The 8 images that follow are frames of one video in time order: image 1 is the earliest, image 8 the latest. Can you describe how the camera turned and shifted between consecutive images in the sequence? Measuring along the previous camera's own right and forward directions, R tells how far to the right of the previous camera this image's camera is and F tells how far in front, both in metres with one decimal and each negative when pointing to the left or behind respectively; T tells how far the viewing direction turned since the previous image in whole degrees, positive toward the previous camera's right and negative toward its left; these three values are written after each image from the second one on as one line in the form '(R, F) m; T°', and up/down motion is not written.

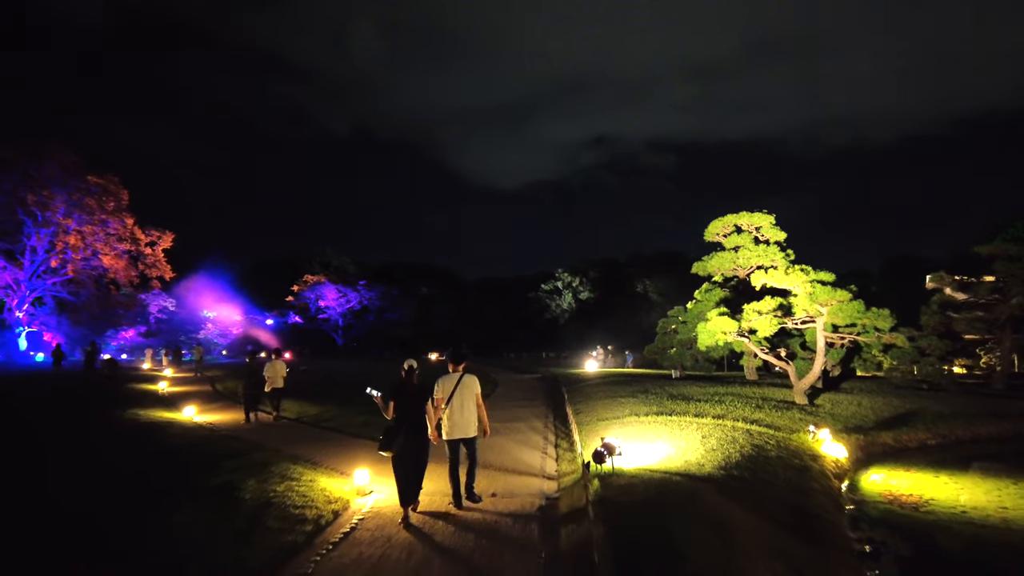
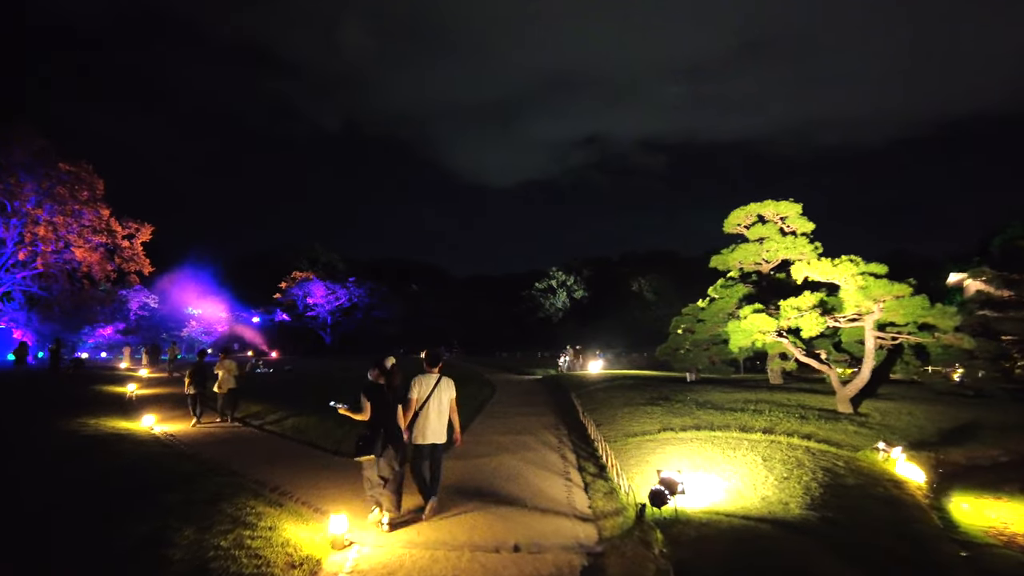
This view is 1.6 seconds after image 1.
(-0.4, +2.2) m; +1°
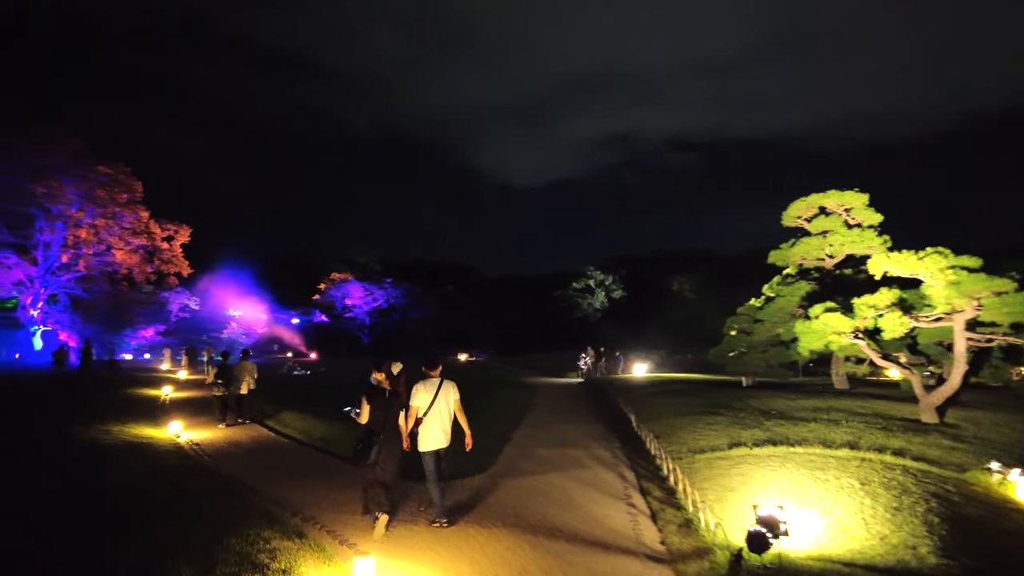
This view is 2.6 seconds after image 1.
(-0.2, +1.2) m; -3°
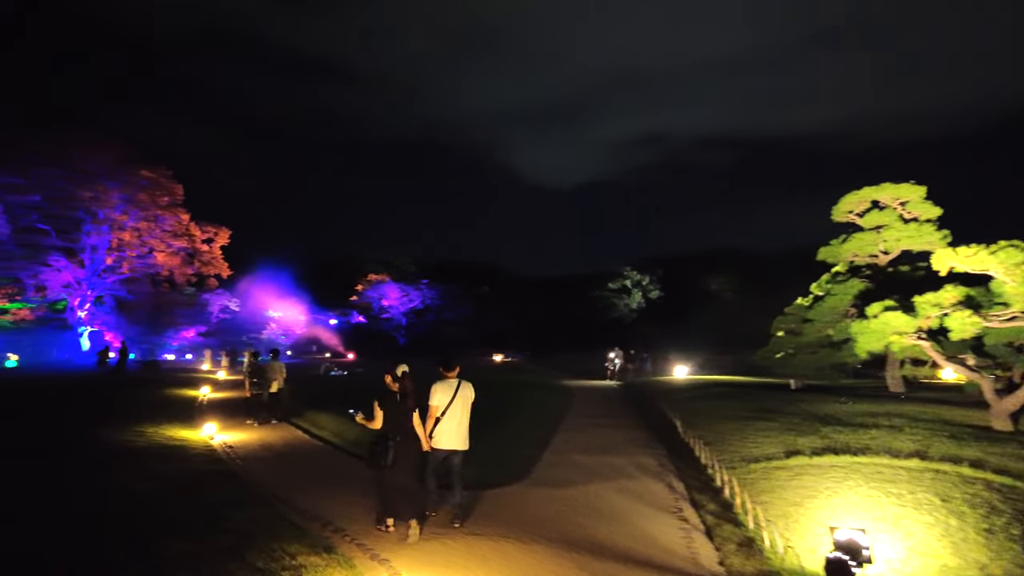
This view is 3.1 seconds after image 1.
(-0.1, +0.5) m; -3°
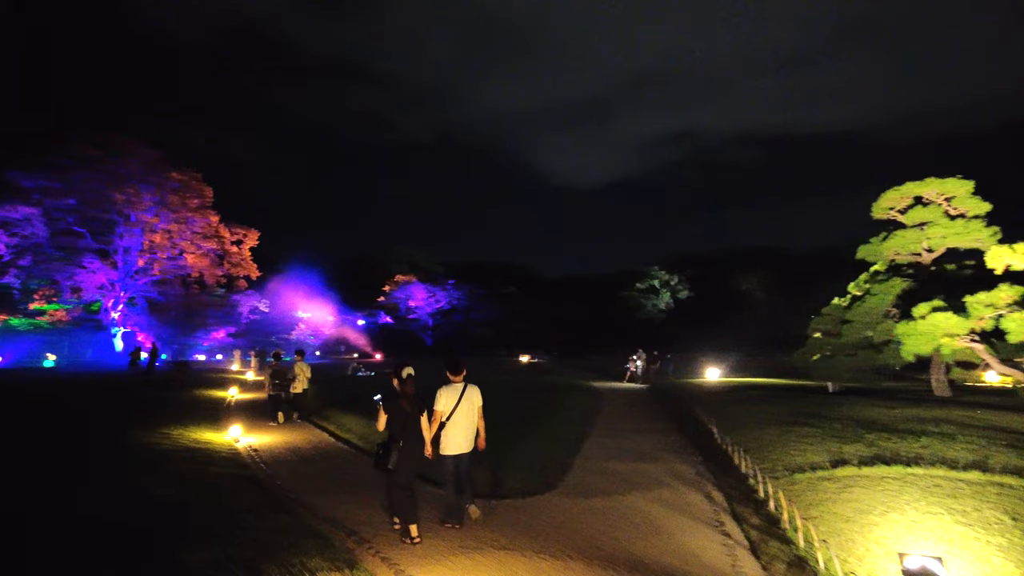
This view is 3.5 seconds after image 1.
(0.0, +0.4) m; -2°
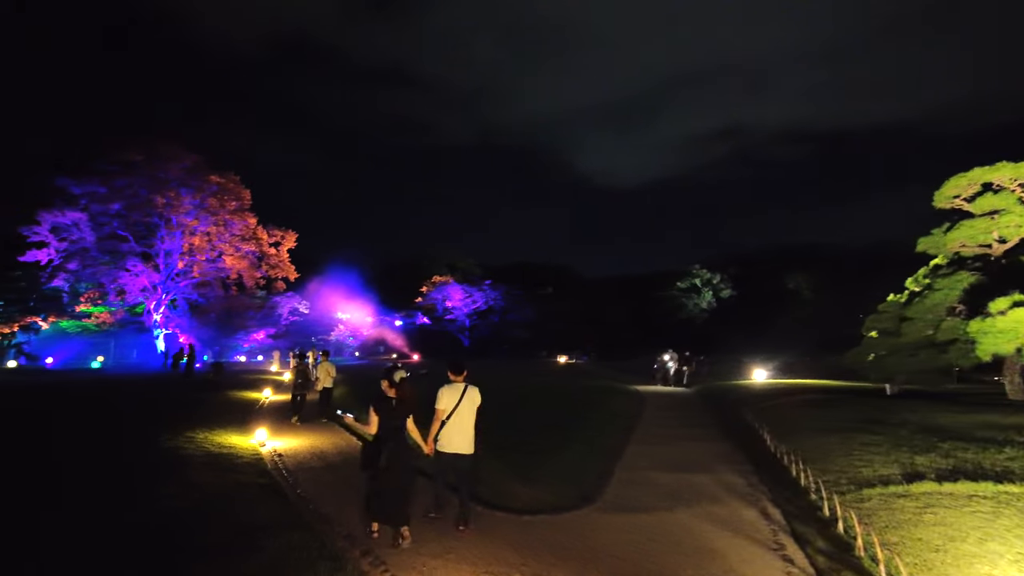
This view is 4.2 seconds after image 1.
(+0.1, +0.8) m; -3°
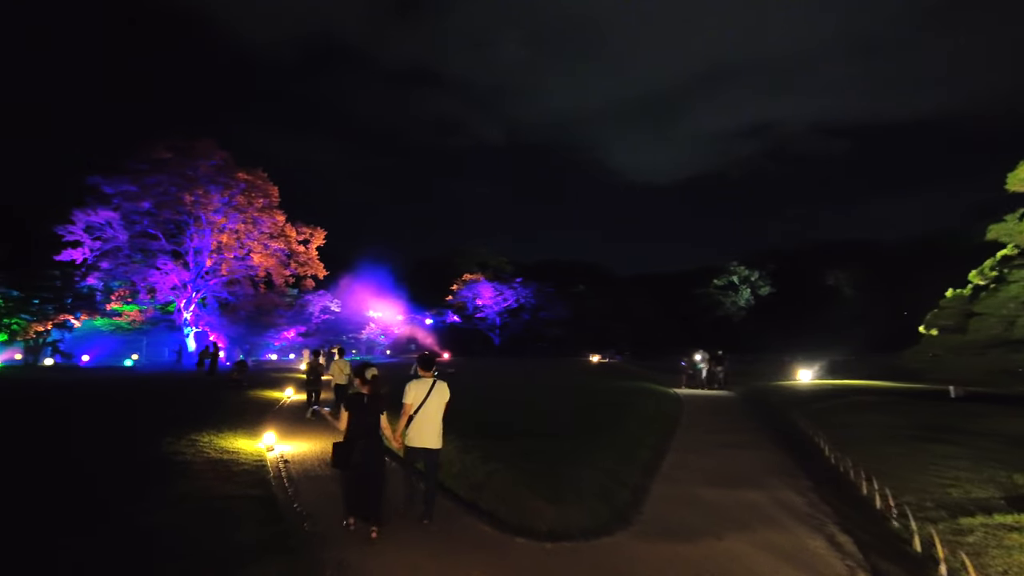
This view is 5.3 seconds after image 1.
(+0.1, +1.2) m; -3°
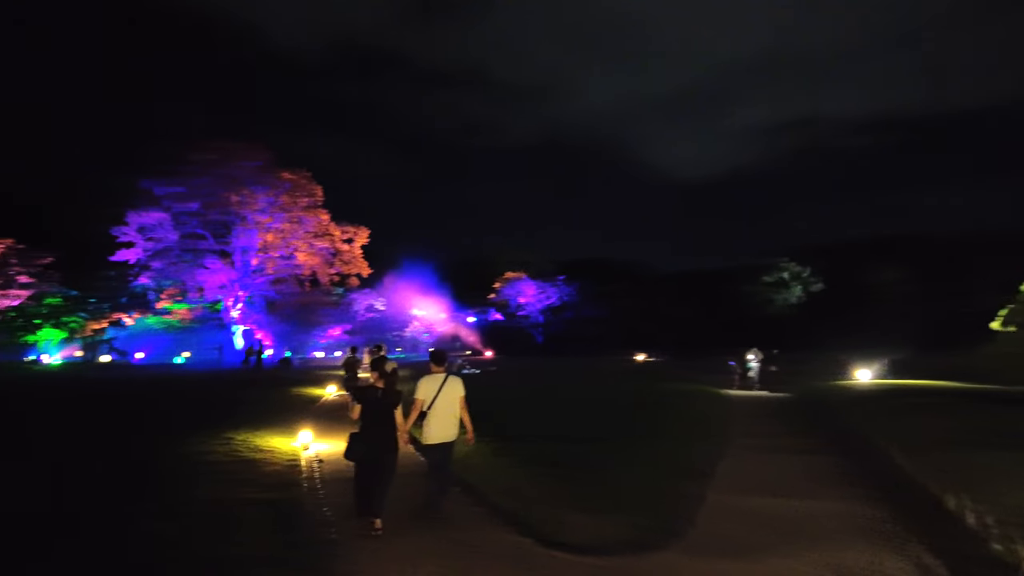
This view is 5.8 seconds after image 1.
(0.0, +0.6) m; -4°
